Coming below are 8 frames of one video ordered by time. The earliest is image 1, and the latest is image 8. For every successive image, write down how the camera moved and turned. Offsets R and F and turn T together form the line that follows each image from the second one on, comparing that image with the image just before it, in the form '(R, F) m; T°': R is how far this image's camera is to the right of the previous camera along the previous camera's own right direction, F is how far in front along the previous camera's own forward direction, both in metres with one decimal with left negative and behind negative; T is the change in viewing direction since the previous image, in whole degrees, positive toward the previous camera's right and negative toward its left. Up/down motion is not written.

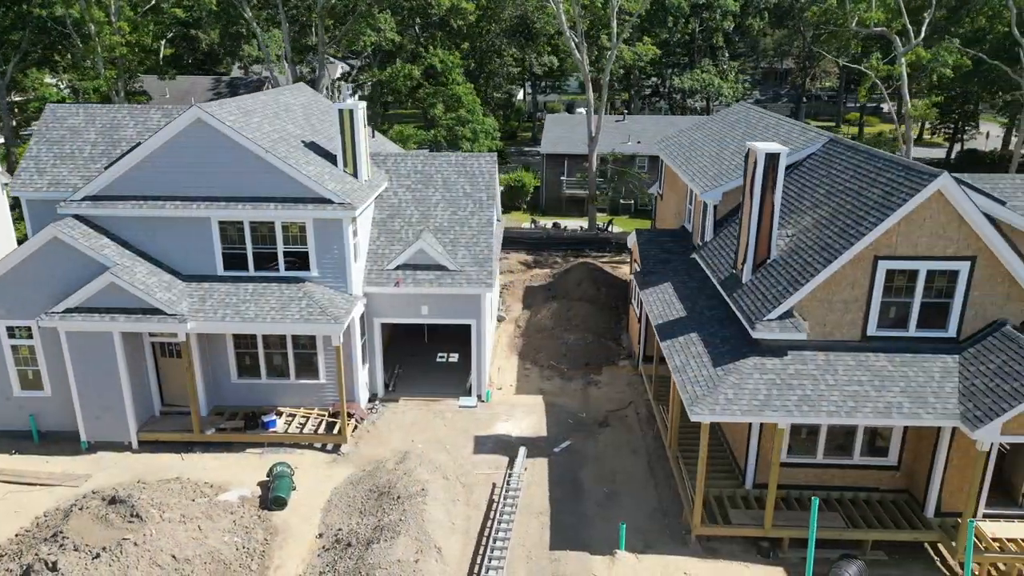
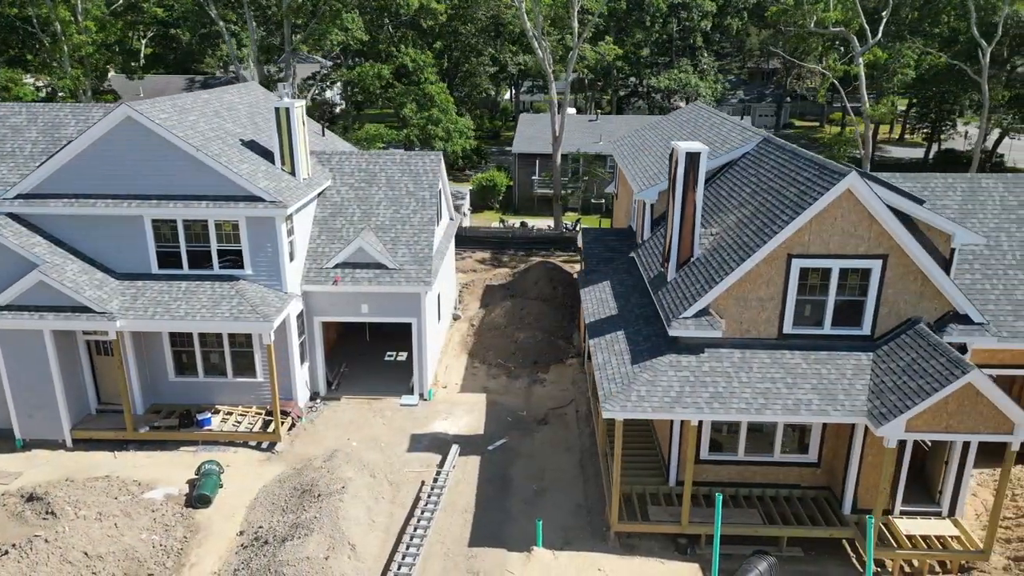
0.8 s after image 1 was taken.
(+0.9, -0.1) m; 0°
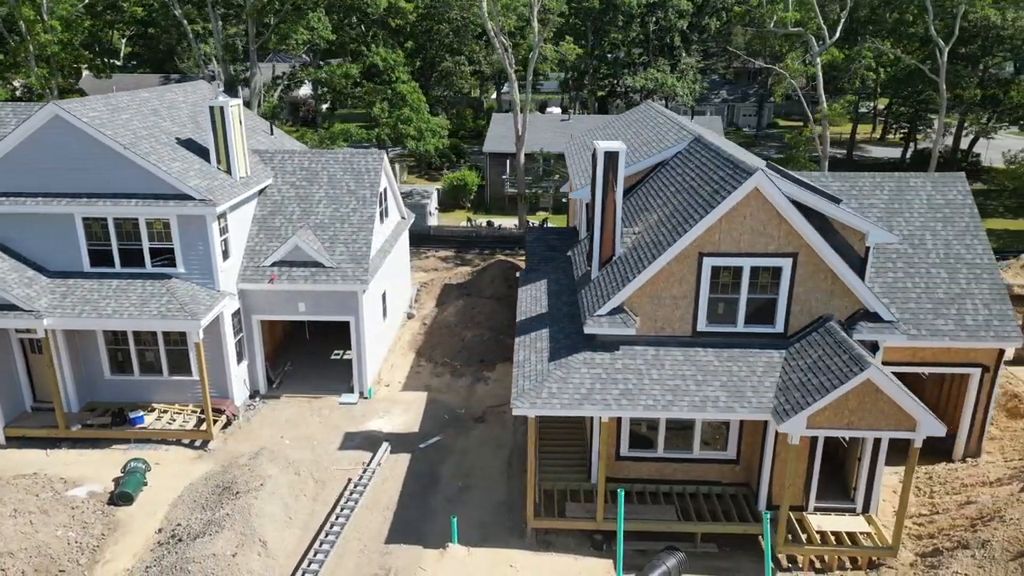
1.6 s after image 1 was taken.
(+0.9, -0.1) m; 0°
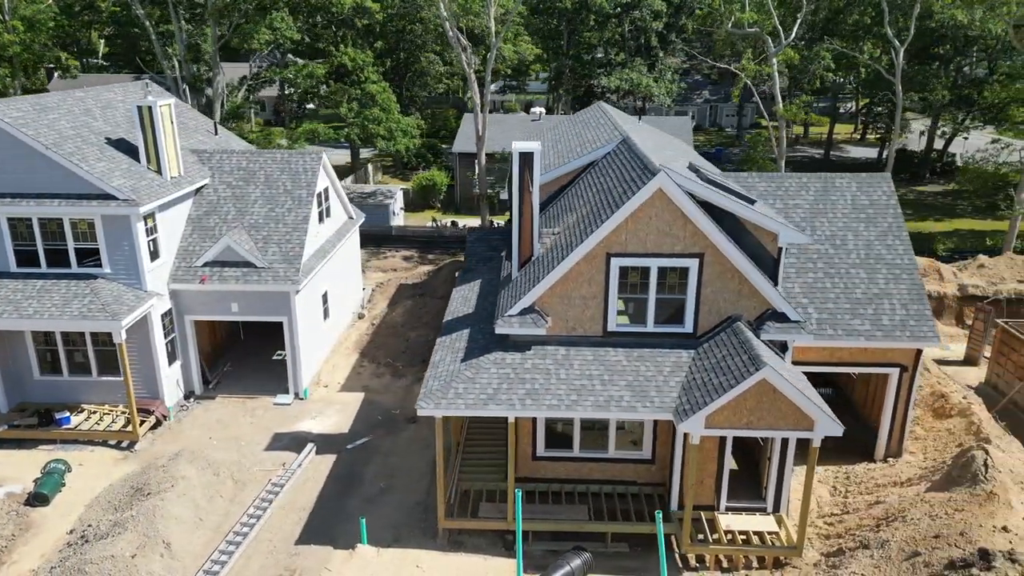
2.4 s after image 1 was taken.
(+1.0, 0.0) m; 0°
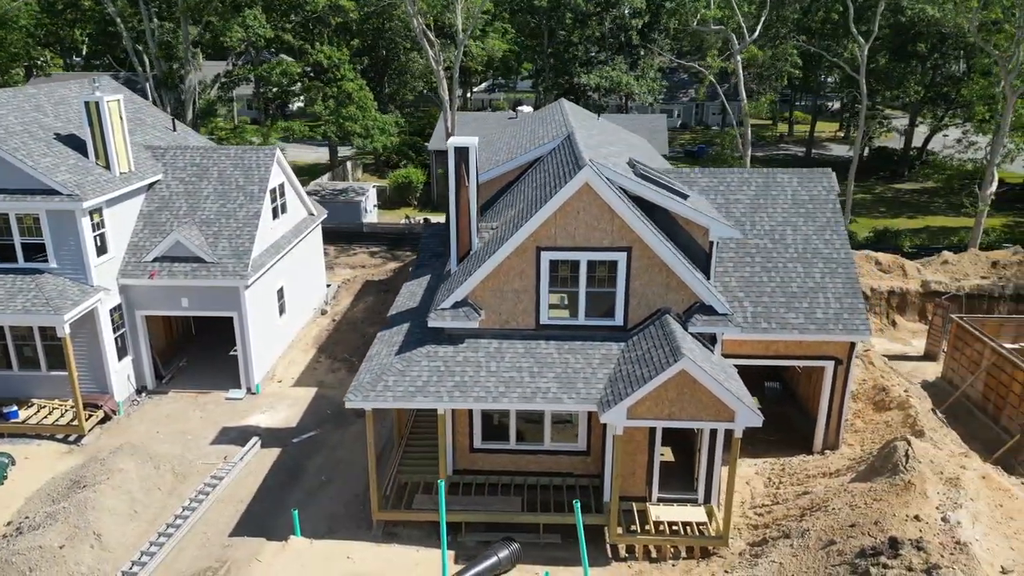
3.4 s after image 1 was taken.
(+0.8, -0.1) m; 0°
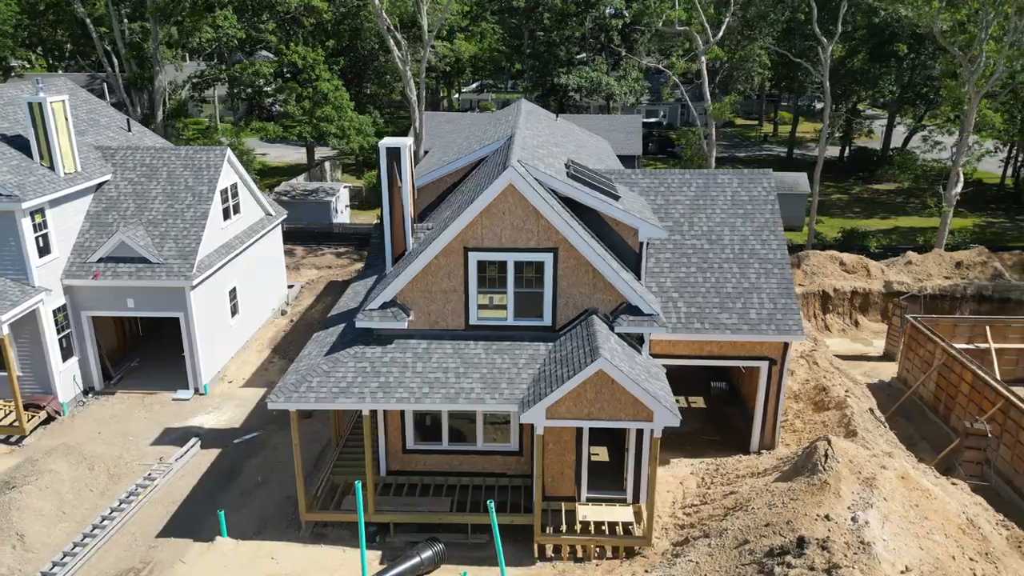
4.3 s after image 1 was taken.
(+0.8, 0.0) m; 0°
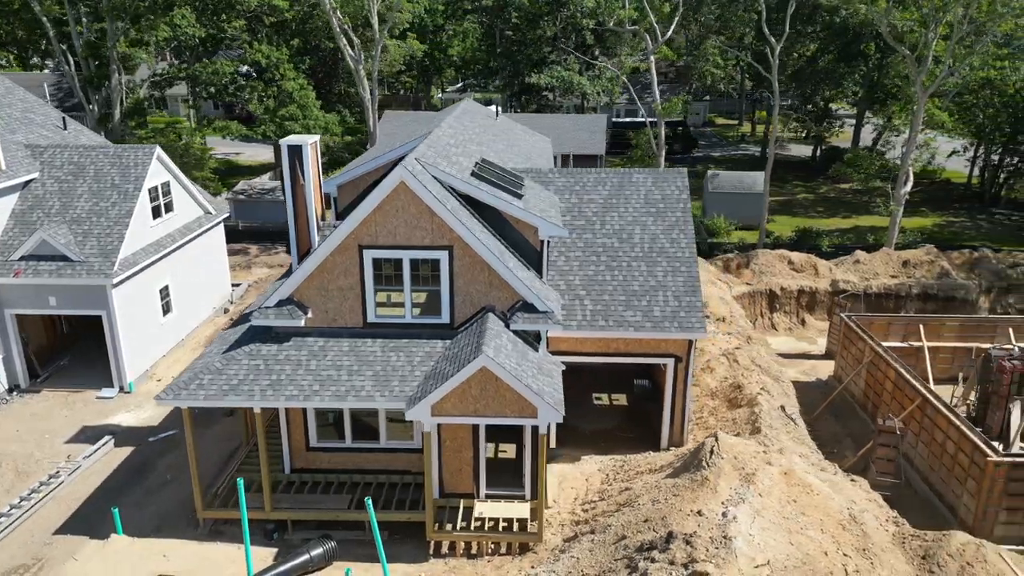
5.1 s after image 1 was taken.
(+1.2, -0.1) m; 0°
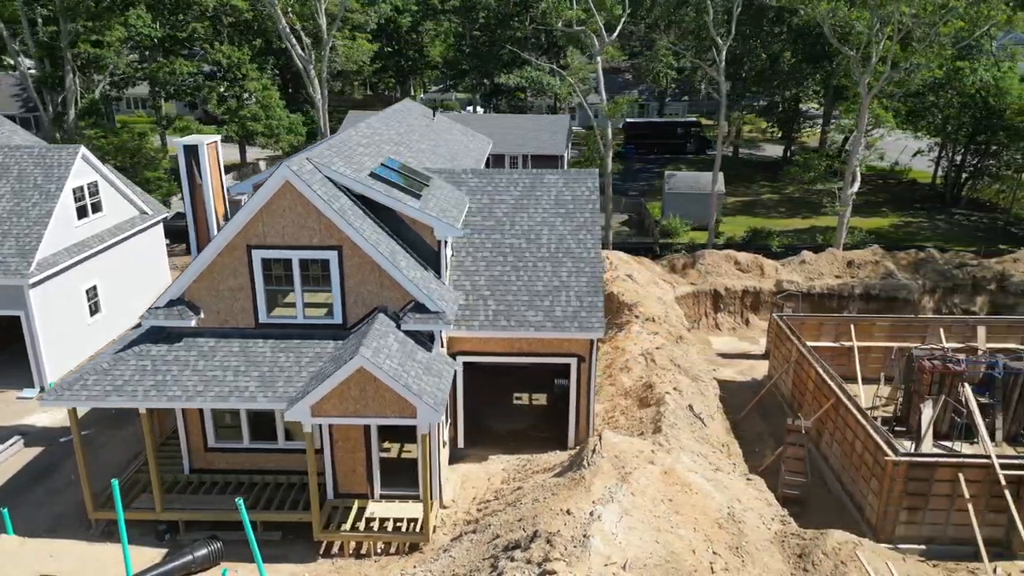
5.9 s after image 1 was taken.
(+1.2, -0.1) m; +1°
